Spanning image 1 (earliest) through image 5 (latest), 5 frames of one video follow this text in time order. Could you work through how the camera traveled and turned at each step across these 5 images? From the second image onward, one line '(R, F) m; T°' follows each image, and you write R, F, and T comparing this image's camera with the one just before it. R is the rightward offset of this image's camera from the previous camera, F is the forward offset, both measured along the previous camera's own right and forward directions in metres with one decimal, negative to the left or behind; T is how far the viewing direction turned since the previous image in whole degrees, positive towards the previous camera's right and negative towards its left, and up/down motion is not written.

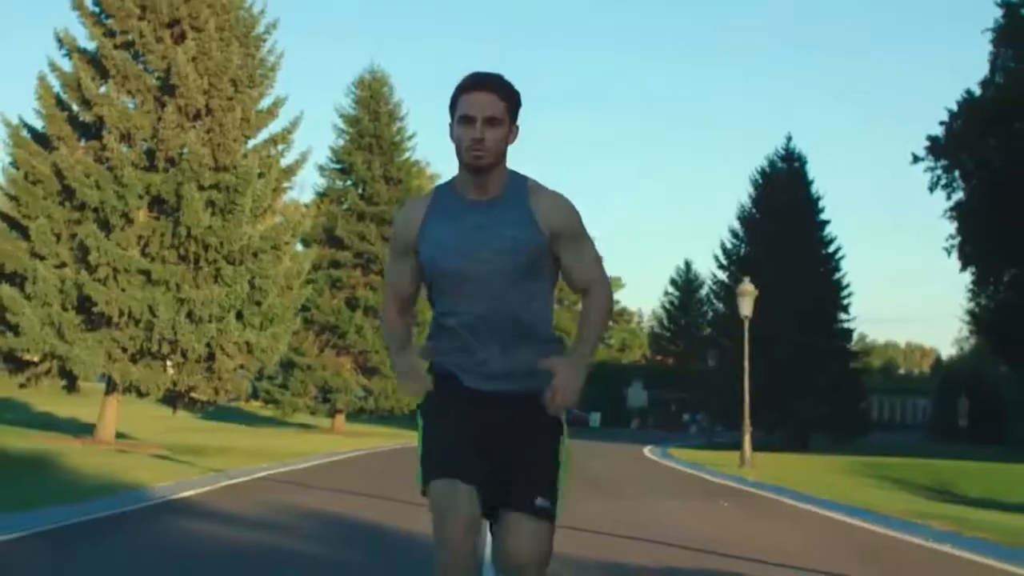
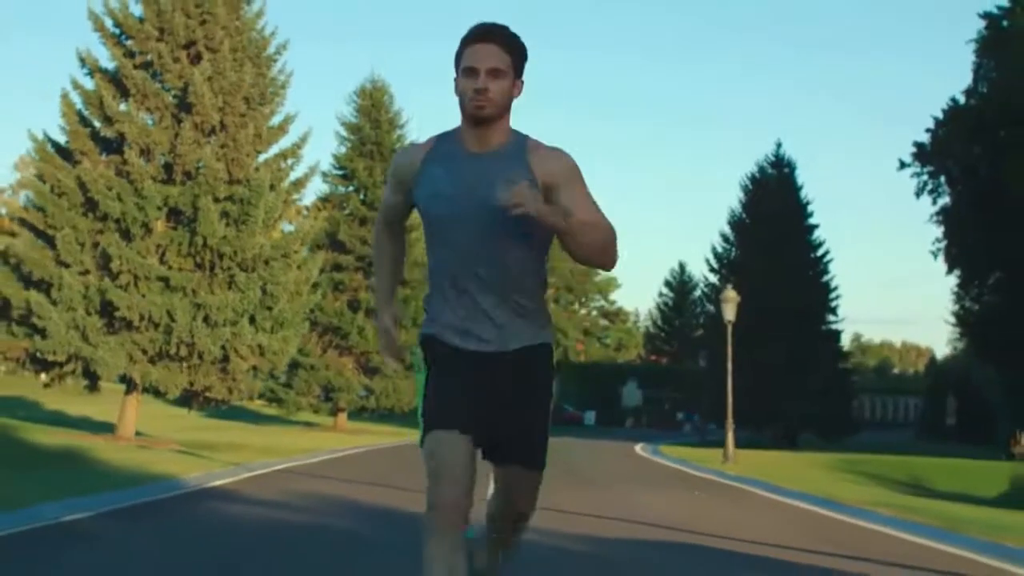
(0.0, -1.2) m; 0°
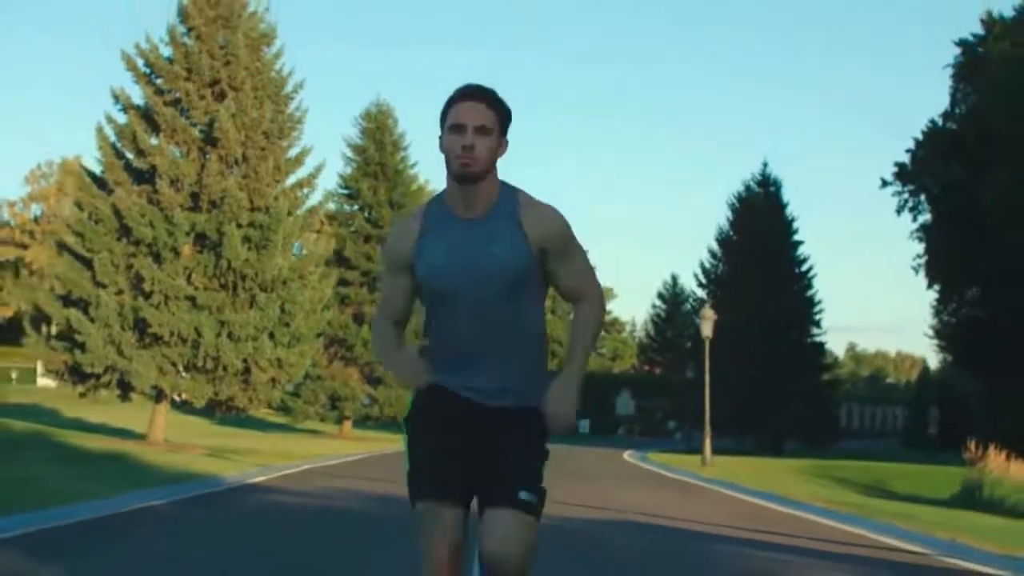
(0.0, -1.9) m; 0°
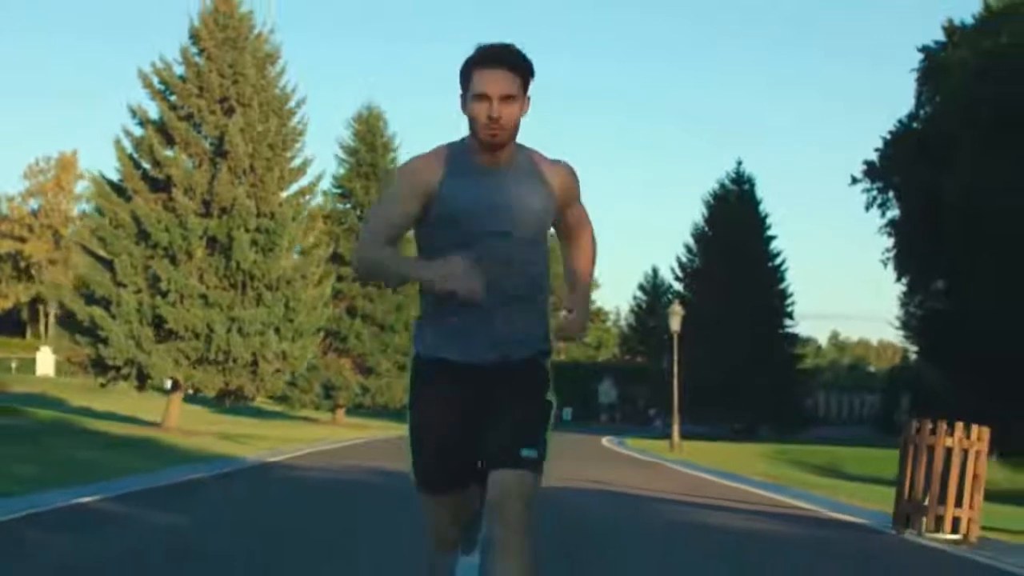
(0.0, -2.0) m; +1°
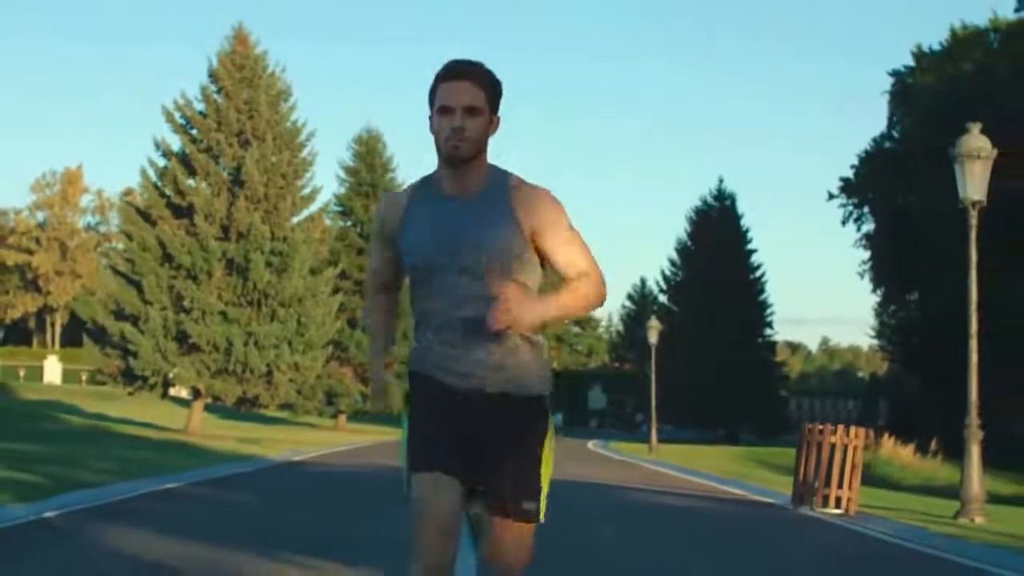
(0.0, -2.3) m; 0°
